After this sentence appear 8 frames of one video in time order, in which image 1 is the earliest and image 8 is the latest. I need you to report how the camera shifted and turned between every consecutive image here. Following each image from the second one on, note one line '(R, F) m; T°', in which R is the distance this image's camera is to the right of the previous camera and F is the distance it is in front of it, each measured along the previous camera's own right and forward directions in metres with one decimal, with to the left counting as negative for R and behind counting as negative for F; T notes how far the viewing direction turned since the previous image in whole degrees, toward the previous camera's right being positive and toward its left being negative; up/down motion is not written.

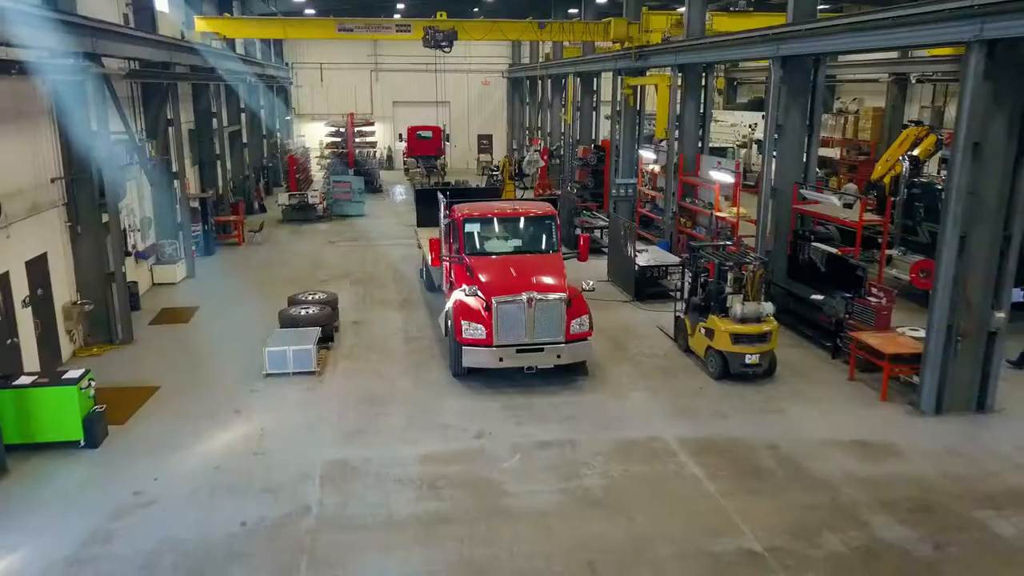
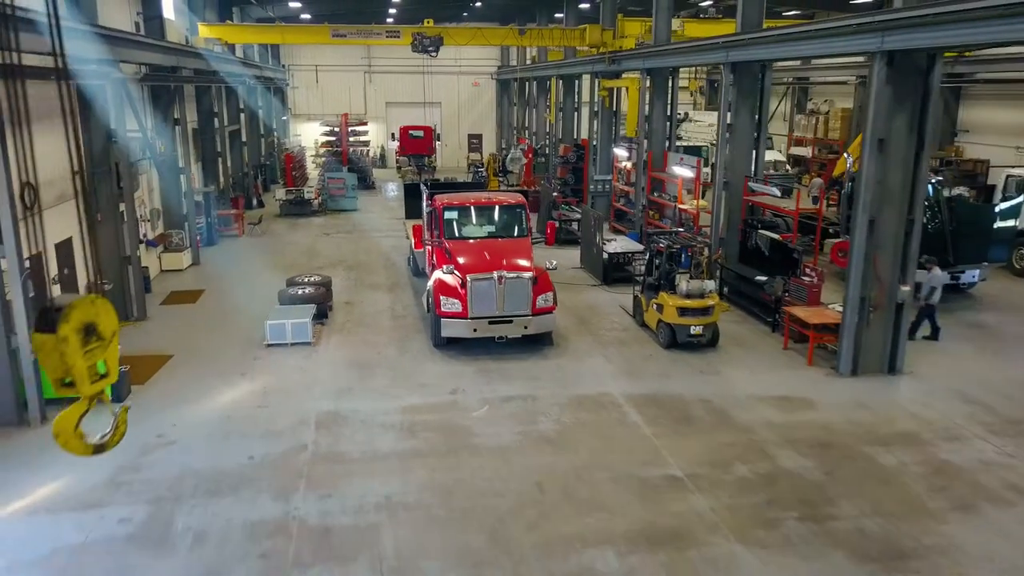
(+0.3, -1.2) m; 0°
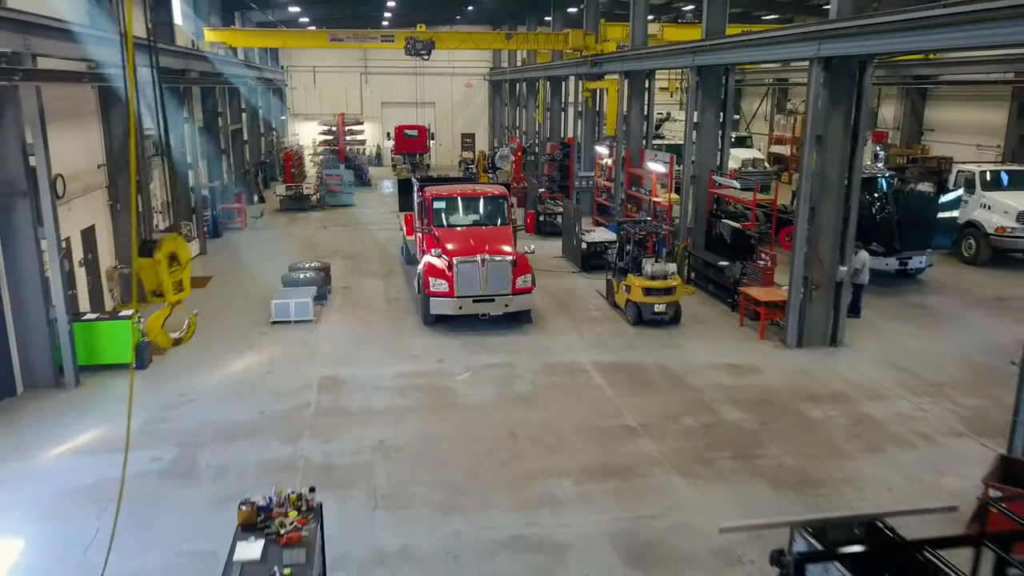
(+0.2, -1.1) m; 0°
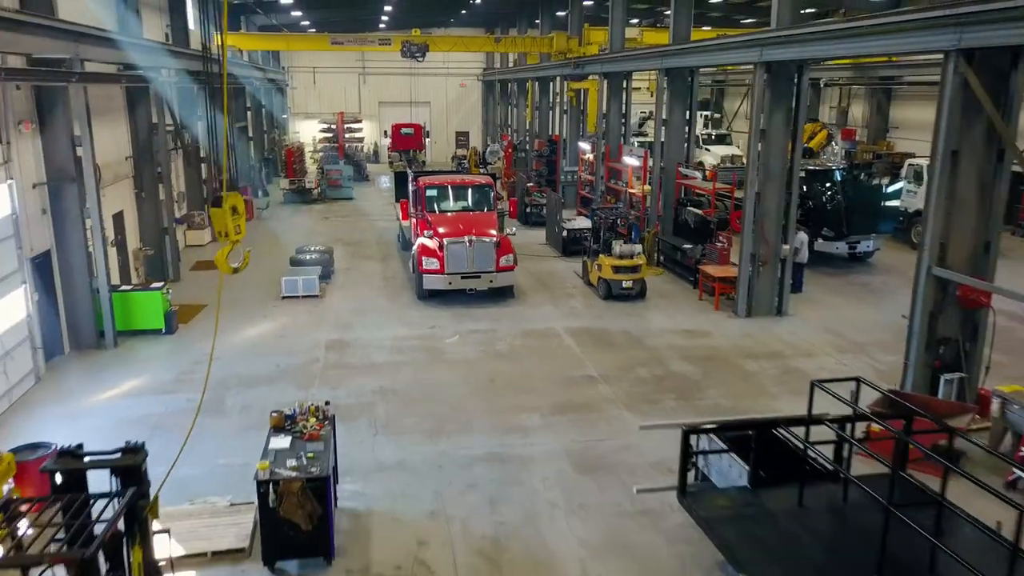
(+0.2, -1.4) m; 0°
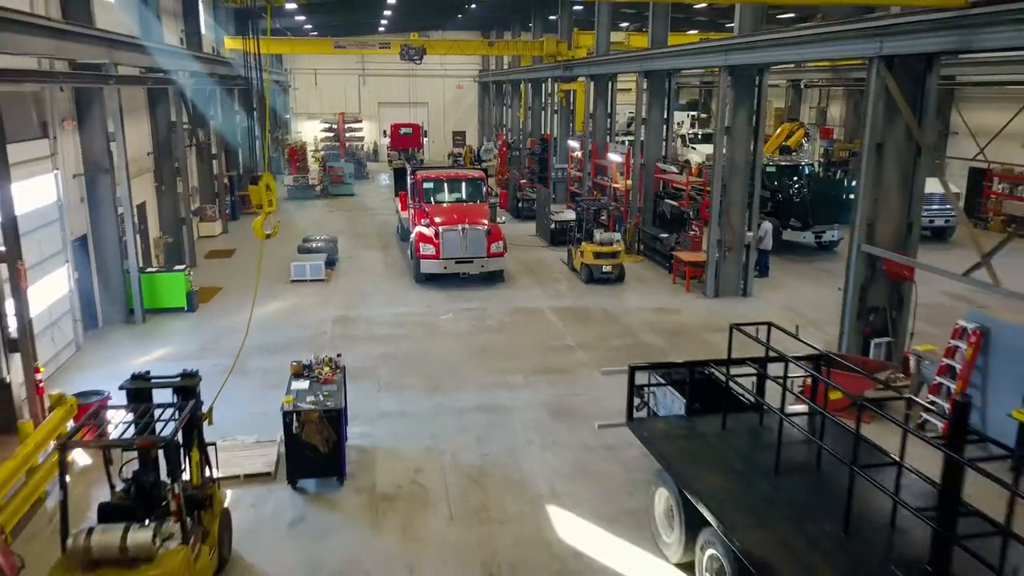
(+0.1, -1.2) m; 0°
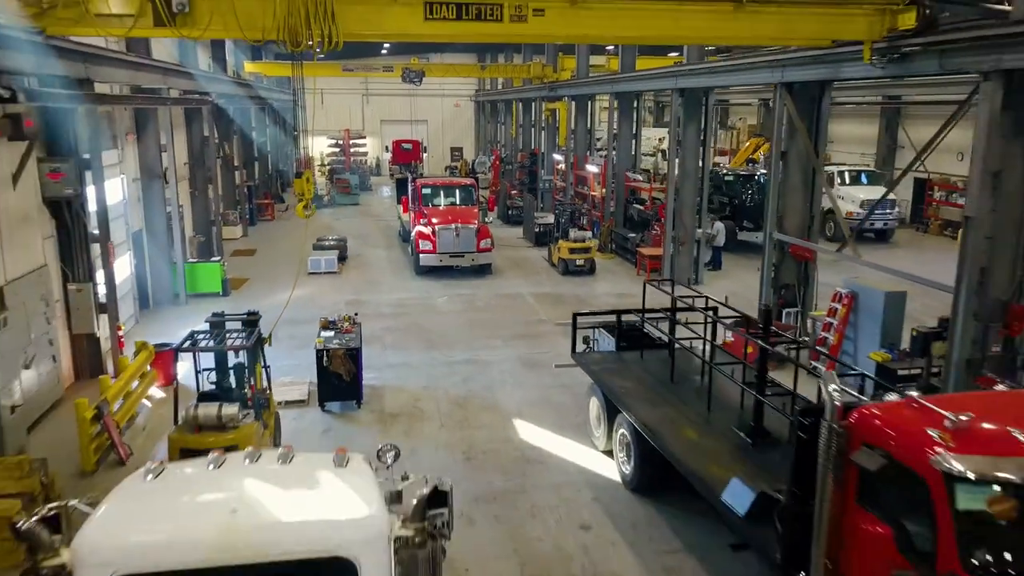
(+0.3, -2.2) m; 0°
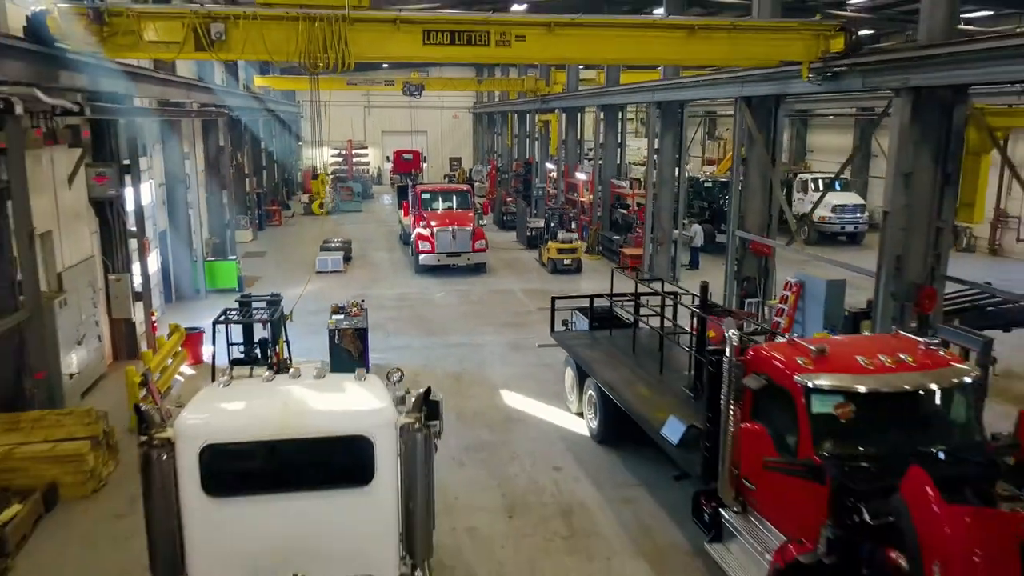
(+0.2, -1.3) m; 0°
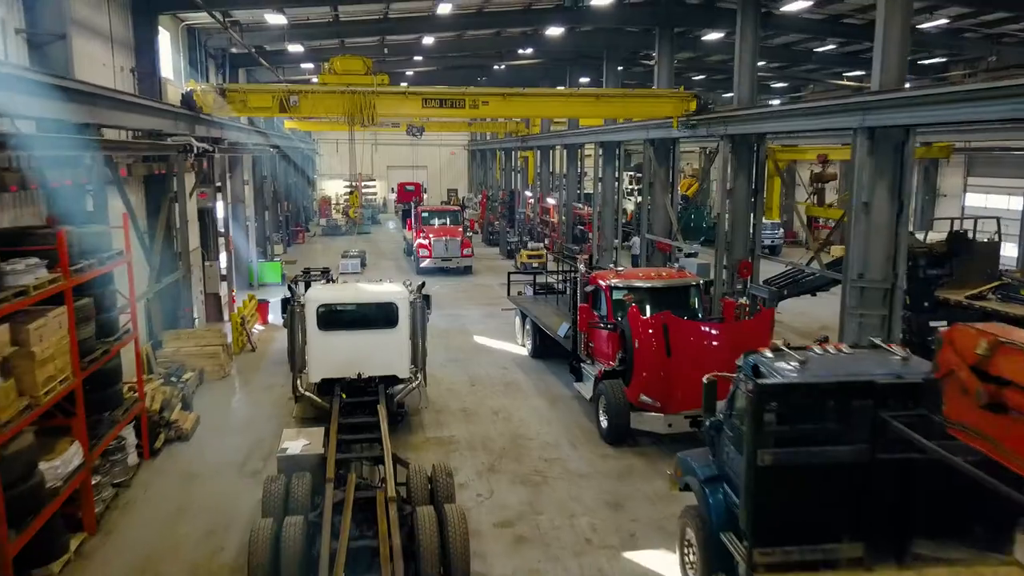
(+0.5, -5.0) m; 0°
